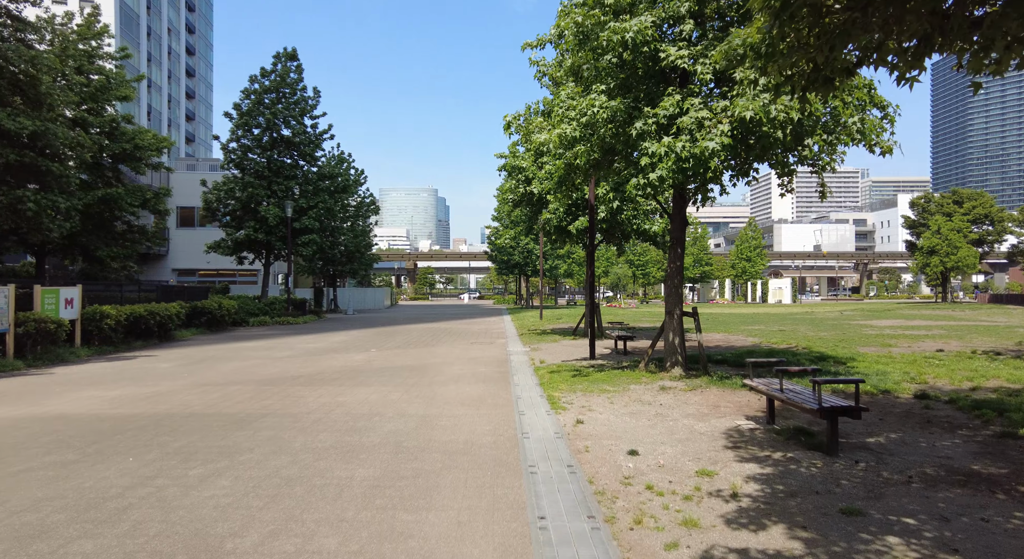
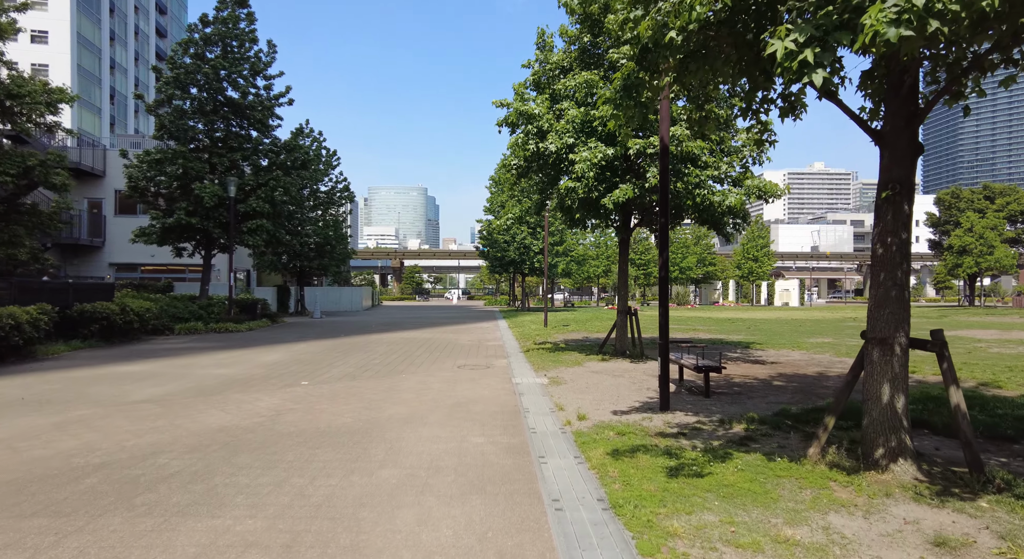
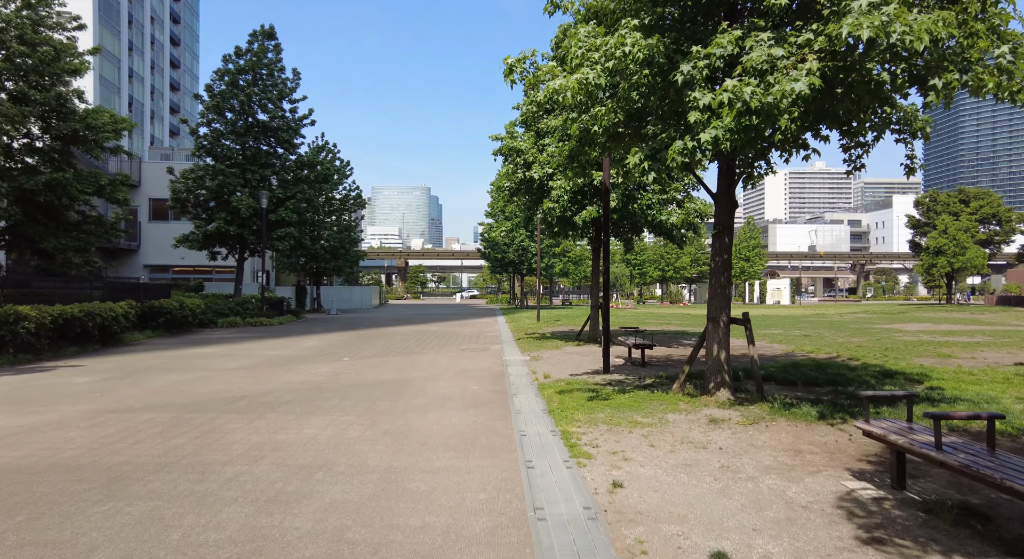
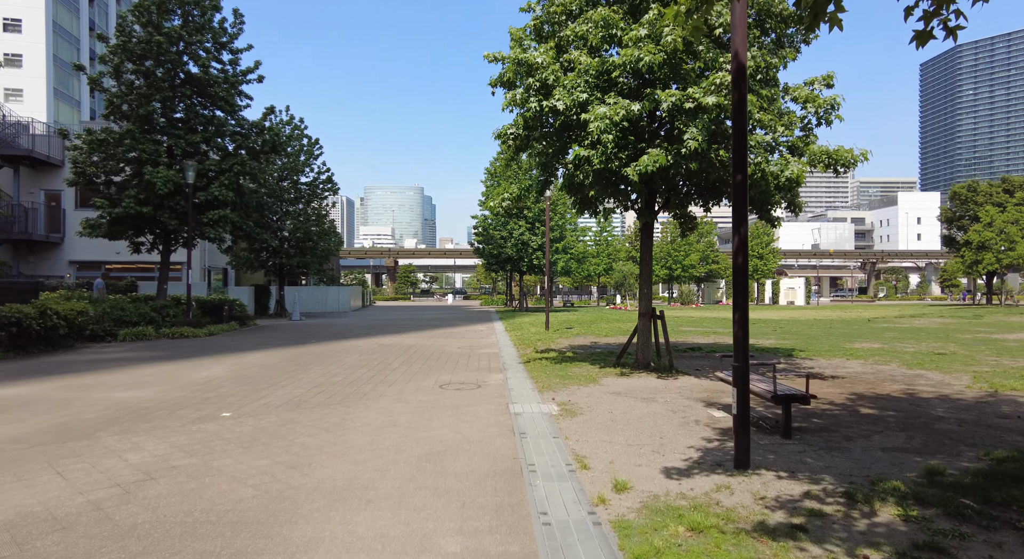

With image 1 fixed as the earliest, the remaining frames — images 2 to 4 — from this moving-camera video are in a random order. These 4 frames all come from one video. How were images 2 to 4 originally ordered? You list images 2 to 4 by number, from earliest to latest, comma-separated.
3, 2, 4
